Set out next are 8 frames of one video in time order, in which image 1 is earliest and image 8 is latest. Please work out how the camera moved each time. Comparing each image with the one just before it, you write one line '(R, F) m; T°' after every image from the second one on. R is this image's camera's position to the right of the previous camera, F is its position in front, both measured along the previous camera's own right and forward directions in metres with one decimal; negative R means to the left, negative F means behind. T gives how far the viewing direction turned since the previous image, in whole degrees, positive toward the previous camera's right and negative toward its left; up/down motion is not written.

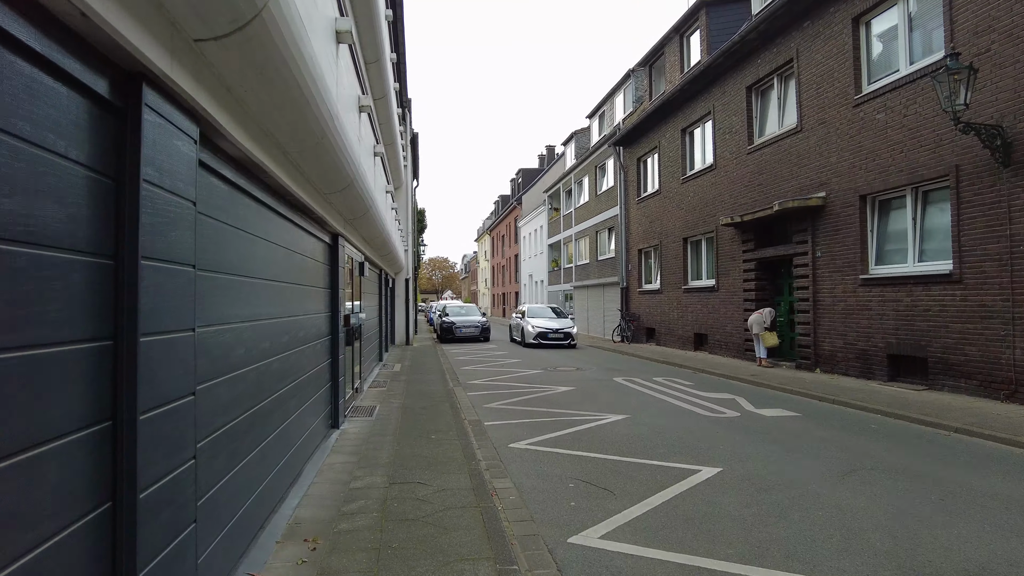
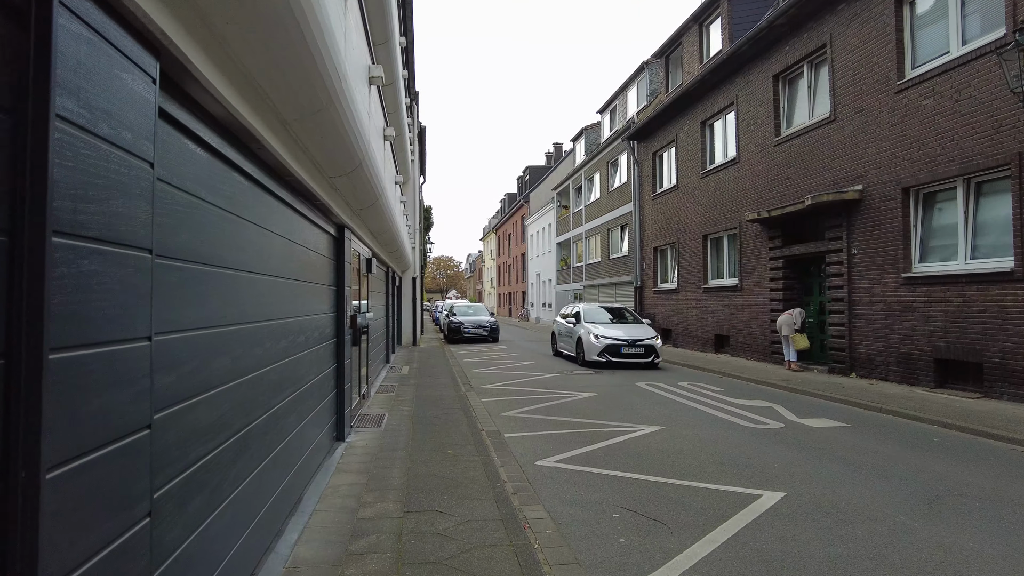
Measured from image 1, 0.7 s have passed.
(-0.2, +0.7) m; 0°
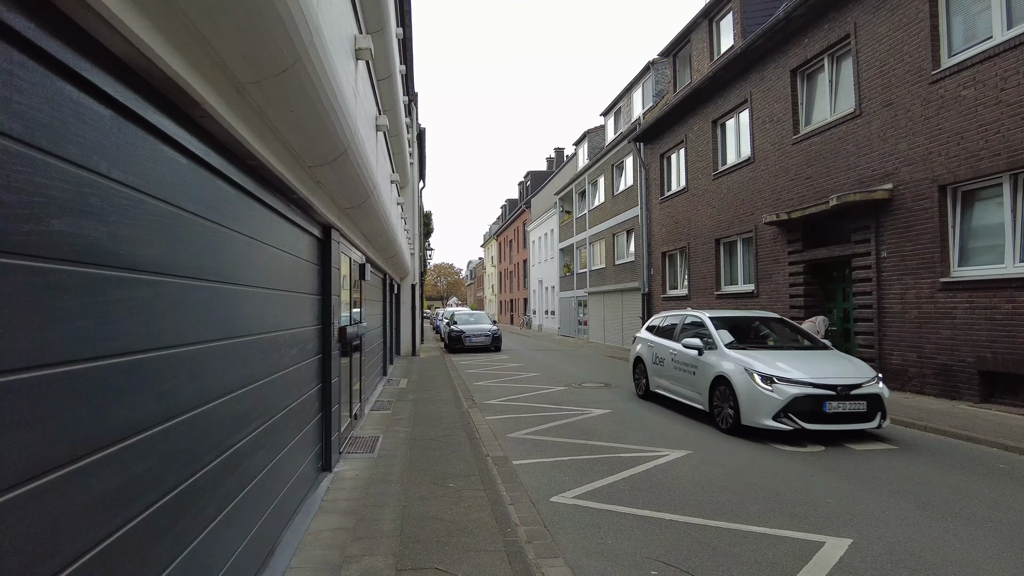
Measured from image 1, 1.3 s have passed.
(-0.1, +0.7) m; 0°
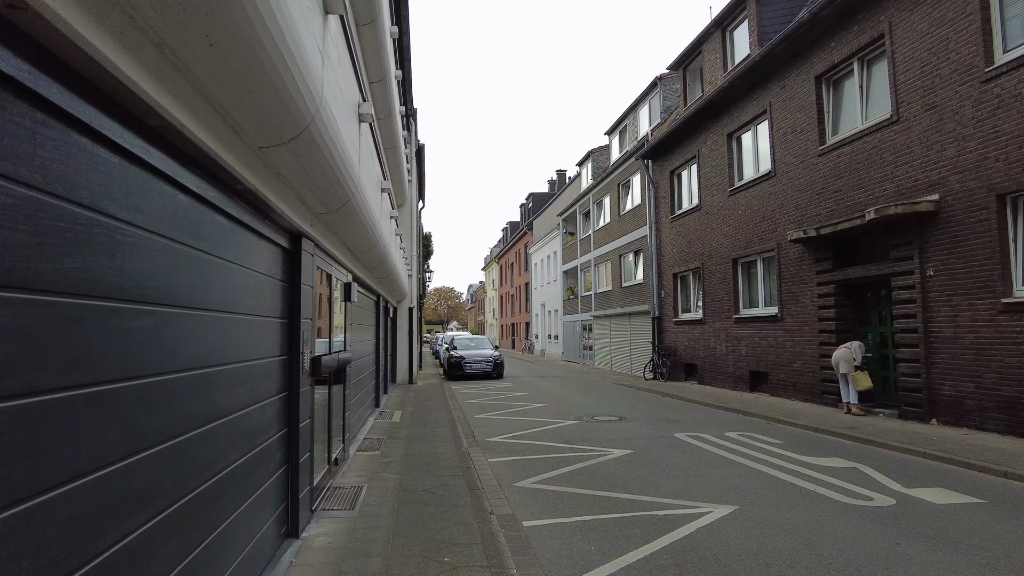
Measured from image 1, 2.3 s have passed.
(-0.1, +1.0) m; 0°
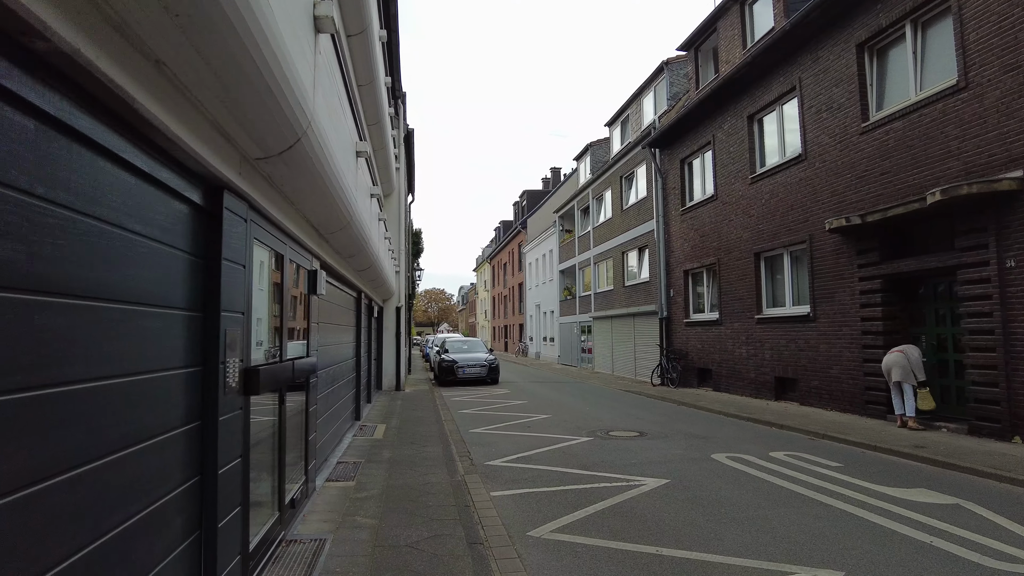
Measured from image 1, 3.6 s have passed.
(-0.2, +1.4) m; +1°
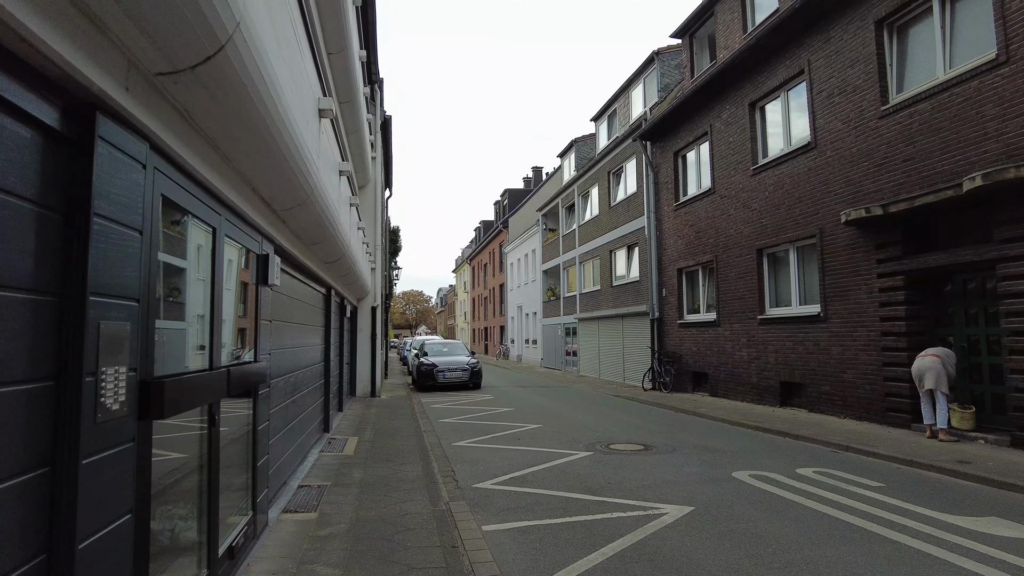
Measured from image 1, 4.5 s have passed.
(-0.1, +1.0) m; +2°
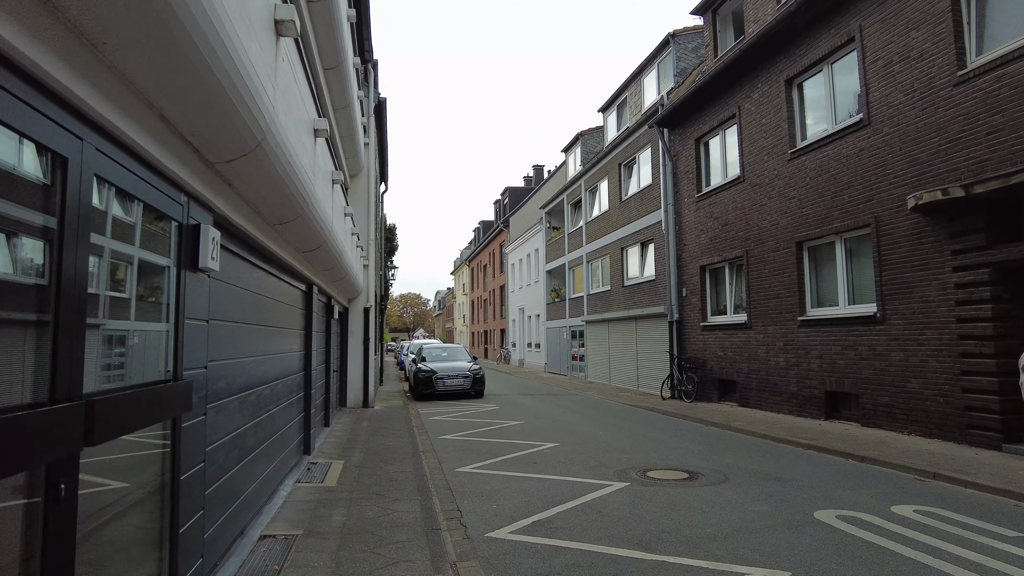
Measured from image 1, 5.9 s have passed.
(-0.2, +1.4) m; 0°
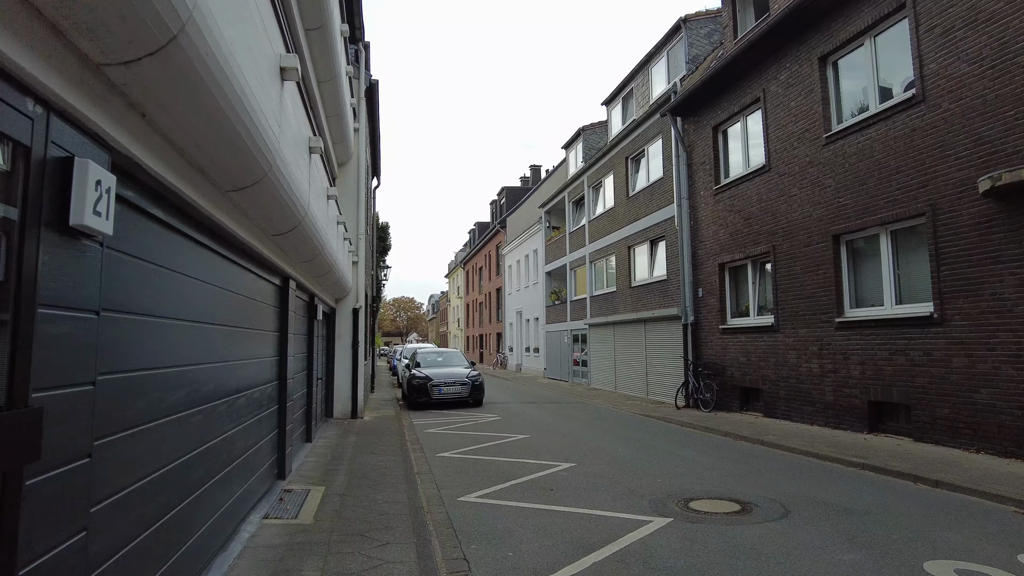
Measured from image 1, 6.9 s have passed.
(-0.2, +1.1) m; +1°
